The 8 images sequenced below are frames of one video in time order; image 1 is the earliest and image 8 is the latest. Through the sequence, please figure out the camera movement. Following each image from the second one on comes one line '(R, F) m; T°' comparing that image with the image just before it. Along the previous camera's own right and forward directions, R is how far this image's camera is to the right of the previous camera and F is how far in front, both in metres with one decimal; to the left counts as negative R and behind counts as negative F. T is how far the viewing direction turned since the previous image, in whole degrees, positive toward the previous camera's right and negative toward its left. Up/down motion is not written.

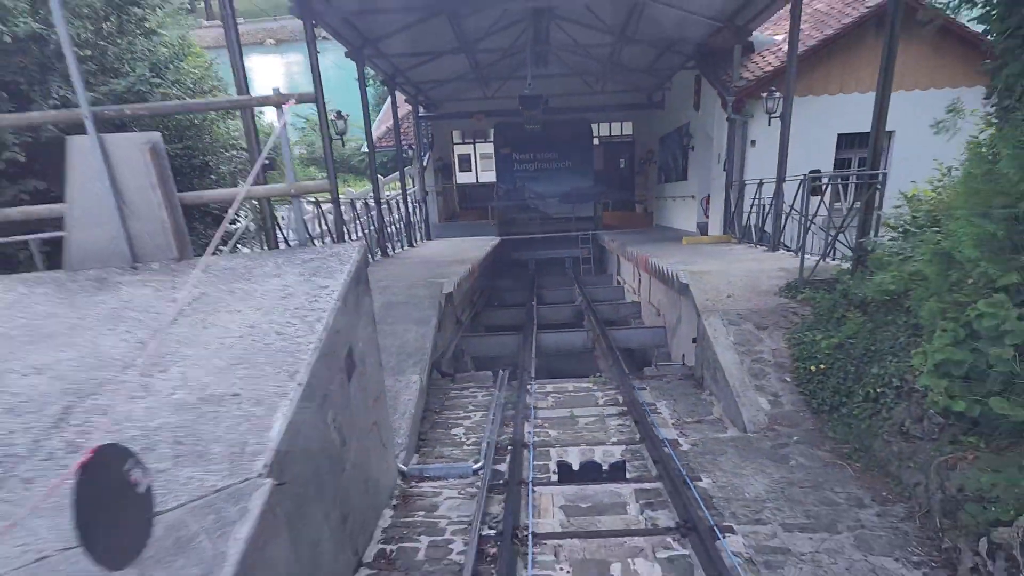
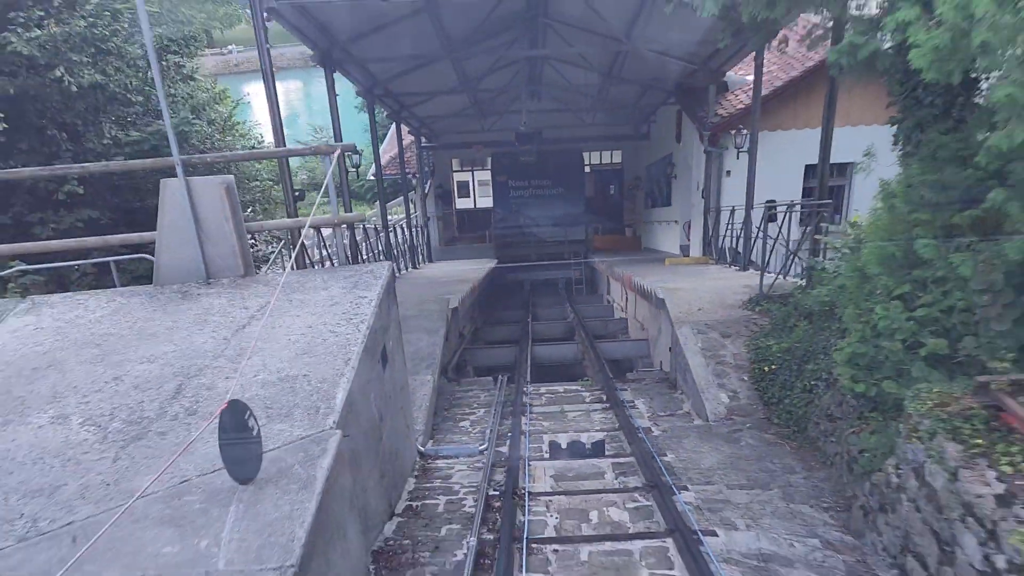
(0.0, -0.8) m; 0°
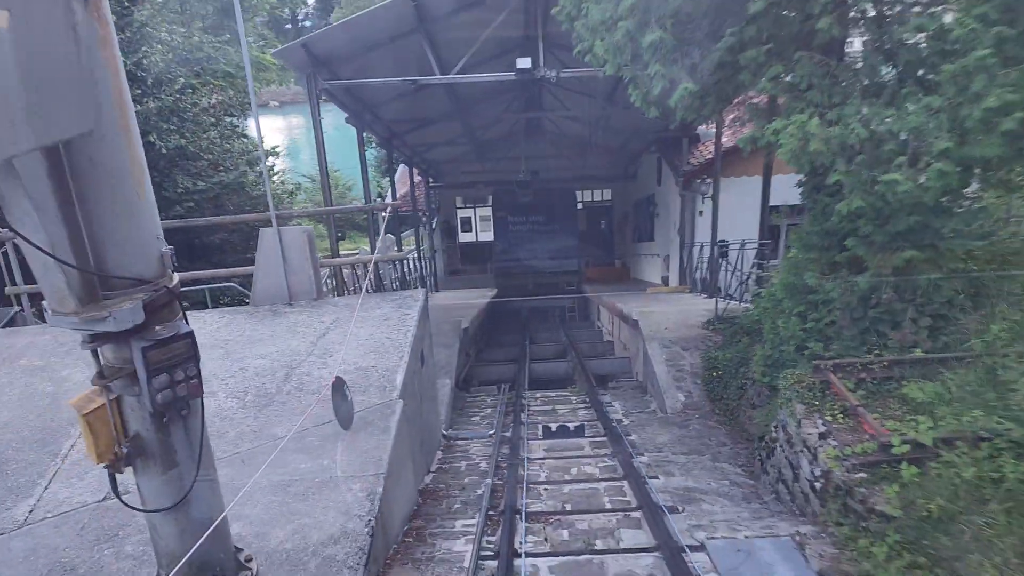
(0.0, -1.5) m; 0°
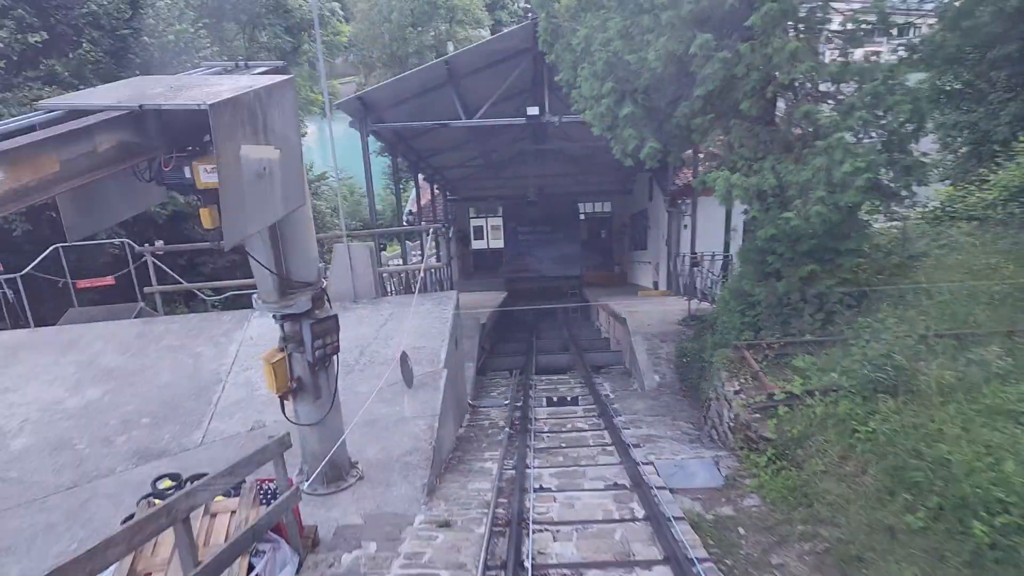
(0.0, -1.8) m; 0°
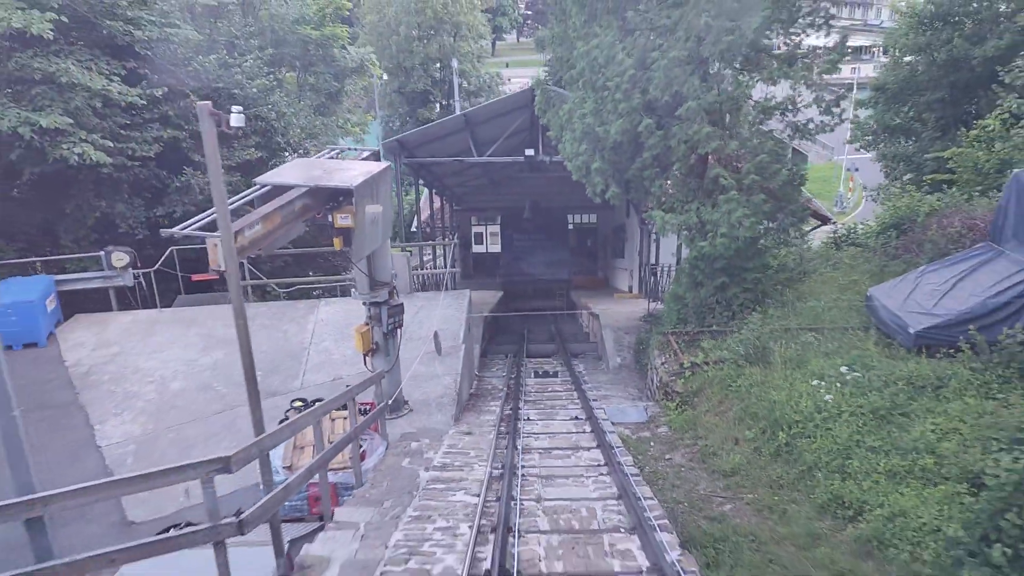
(-0.1, -2.7) m; +1°
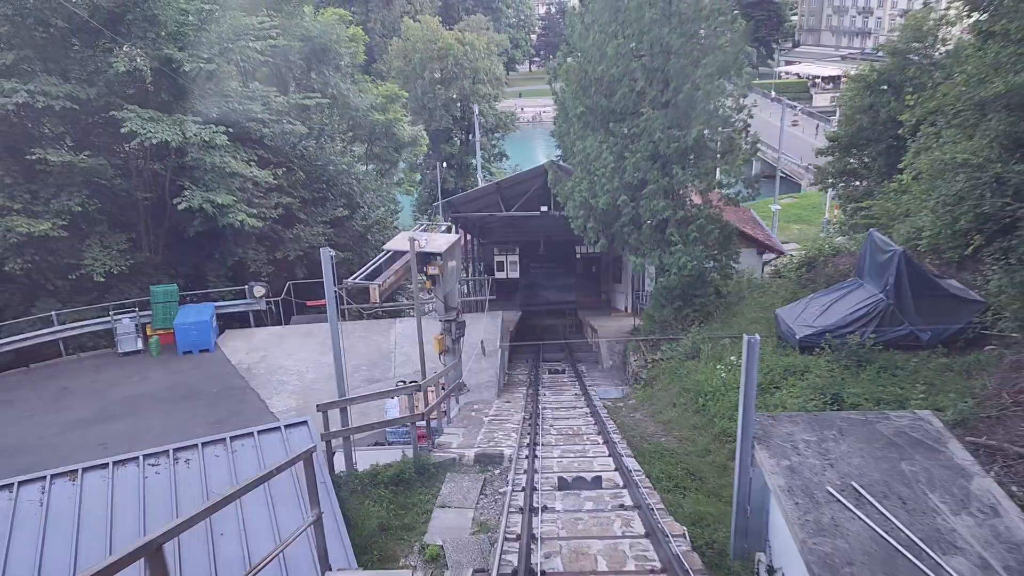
(-0.1, -4.1) m; -1°
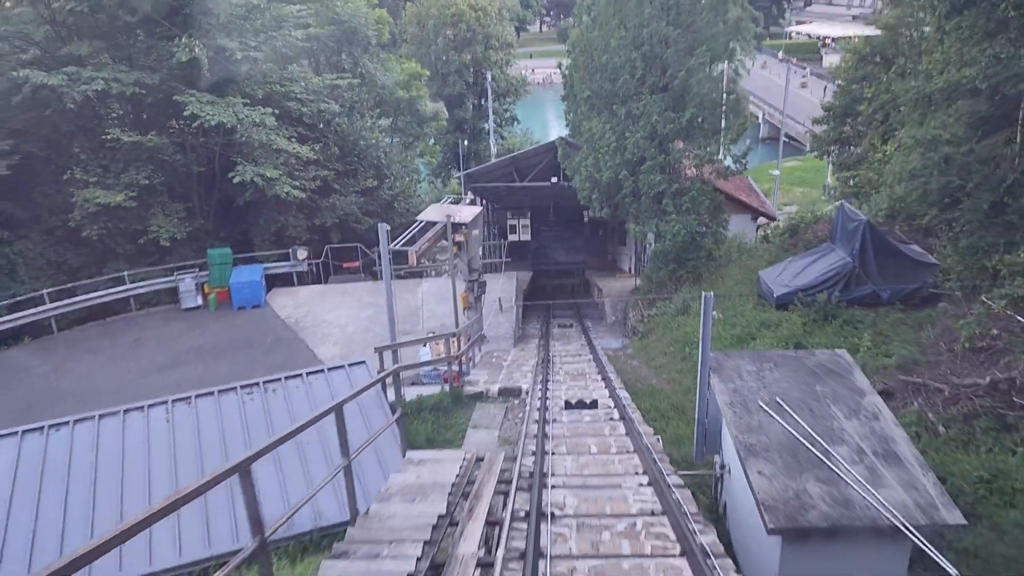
(-0.1, -1.7) m; -1°
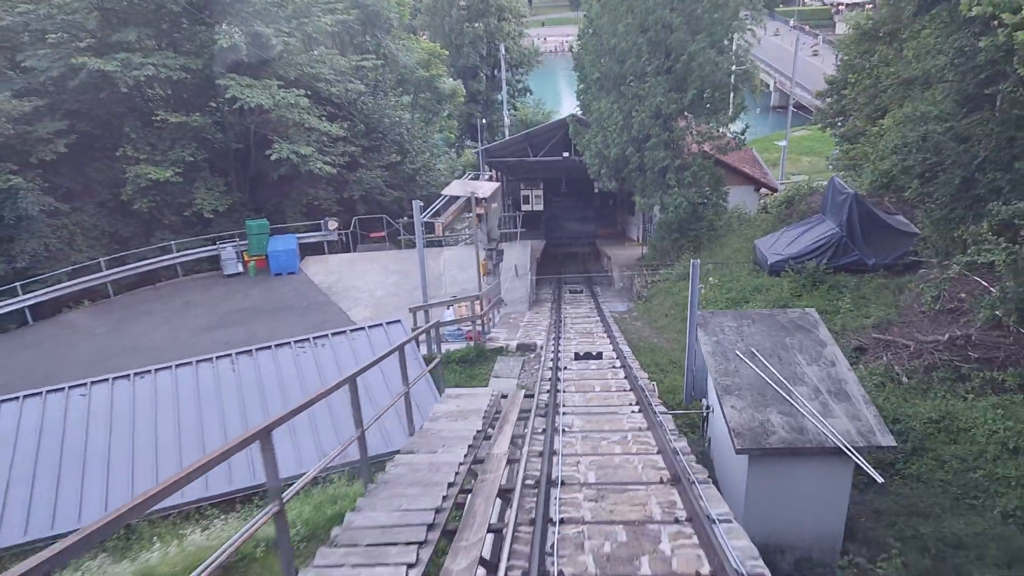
(-0.1, -1.3) m; -1°
